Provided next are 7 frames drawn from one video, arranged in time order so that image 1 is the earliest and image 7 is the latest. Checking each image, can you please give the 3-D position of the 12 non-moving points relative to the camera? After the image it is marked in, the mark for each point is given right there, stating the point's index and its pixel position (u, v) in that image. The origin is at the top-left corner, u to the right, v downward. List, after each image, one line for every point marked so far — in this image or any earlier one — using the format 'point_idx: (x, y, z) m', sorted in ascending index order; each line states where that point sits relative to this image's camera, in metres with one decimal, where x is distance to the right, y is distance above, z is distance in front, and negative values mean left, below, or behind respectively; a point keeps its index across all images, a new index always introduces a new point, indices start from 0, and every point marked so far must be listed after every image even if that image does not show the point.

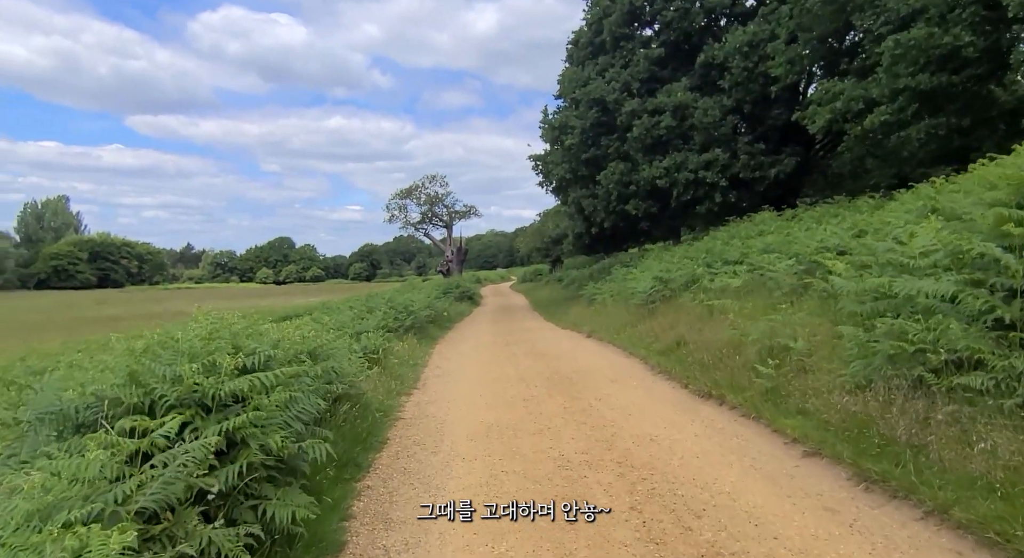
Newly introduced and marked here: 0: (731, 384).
0: (+2.5, -1.2, +6.8) m
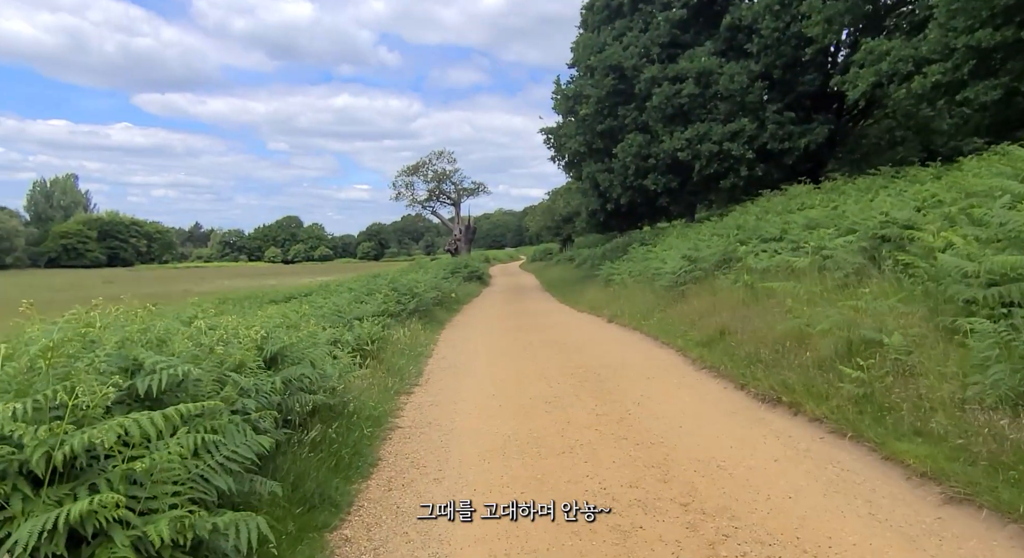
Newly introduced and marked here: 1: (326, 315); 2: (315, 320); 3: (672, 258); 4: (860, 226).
0: (+2.7, -1.0, +5.5) m
1: (-3.4, -0.7, +11.0) m
2: (-3.5, -0.8, +10.4) m
3: (+4.3, +0.6, +16.0) m
4: (+5.9, +0.9, +10.0) m
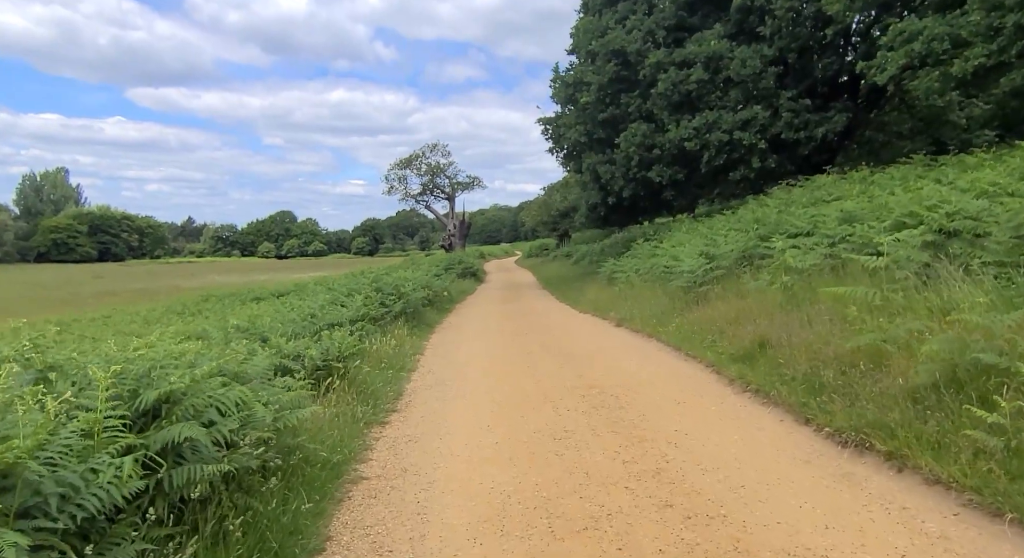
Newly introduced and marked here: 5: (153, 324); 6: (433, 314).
0: (+2.7, -1.0, +4.1) m
1: (-3.5, -0.7, +9.5) m
2: (-3.5, -0.8, +9.0) m
3: (+4.3, +0.6, +14.6) m
4: (+5.9, +0.9, +8.7) m
5: (-11.8, -1.5, +19.5) m
6: (-2.2, -1.0, +16.3) m
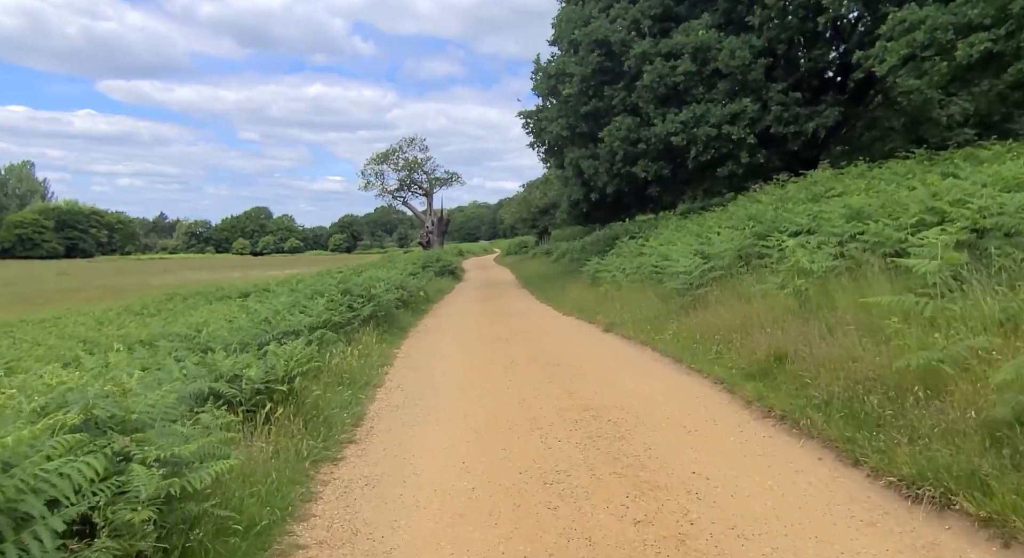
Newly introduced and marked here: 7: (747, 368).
0: (+2.6, -1.1, +3.1) m
1: (-3.8, -0.7, +8.4) m
2: (-3.8, -0.8, +7.8) m
3: (+3.8, +0.6, +13.7) m
4: (+5.6, +0.8, +7.8) m
5: (-12.4, -1.4, +18.0) m
6: (-2.7, -0.9, +15.2) m
7: (+2.6, -1.0, +6.5) m
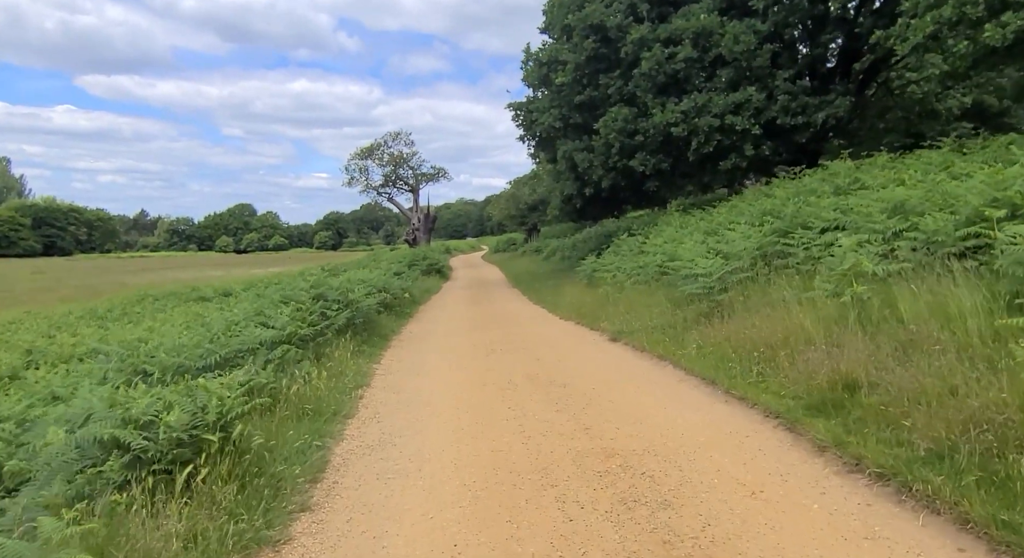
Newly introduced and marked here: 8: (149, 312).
0: (+2.7, -1.2, +1.9) m
1: (-3.8, -0.8, +7.0) m
2: (-3.8, -0.9, +6.4) m
3: (+3.7, +0.5, +12.5) m
4: (+5.6, +0.8, +6.6) m
5: (-12.6, -1.5, +16.5) m
6: (-2.9, -1.0, +13.9) m
7: (+2.6, -1.0, +5.2) m
8: (-12.1, -1.1, +19.7) m
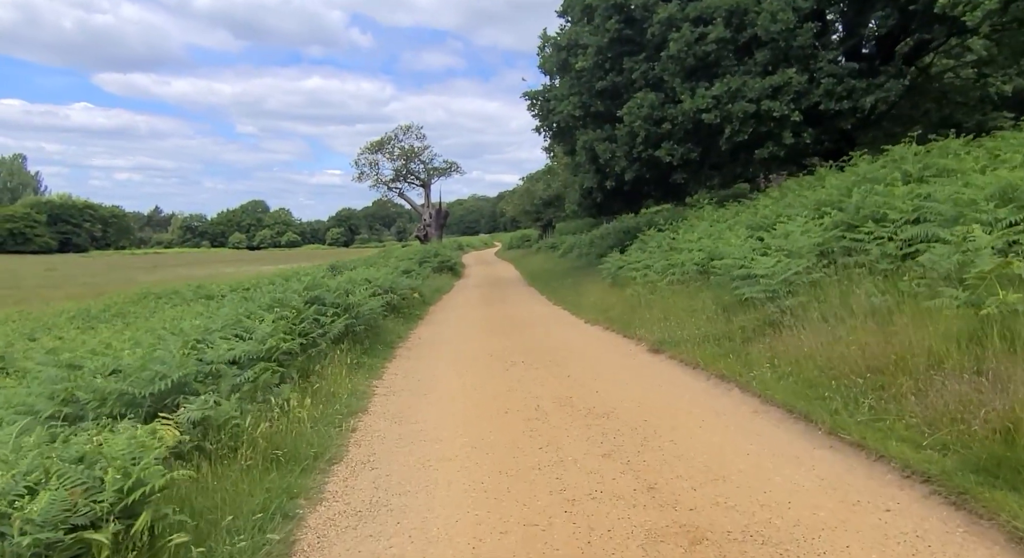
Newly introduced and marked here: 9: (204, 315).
0: (+2.9, -1.3, +0.4) m
1: (-3.5, -0.8, +5.6) m
2: (-3.5, -0.9, +5.1) m
3: (+4.0, +0.5, +11.0) m
4: (+5.9, +0.7, +5.1) m
5: (-12.1, -1.5, +15.3) m
6: (-2.4, -1.0, +12.5) m
7: (+2.8, -1.1, +3.7) m
8: (-11.5, -1.0, +18.5) m
9: (-4.8, -0.6, +9.1) m
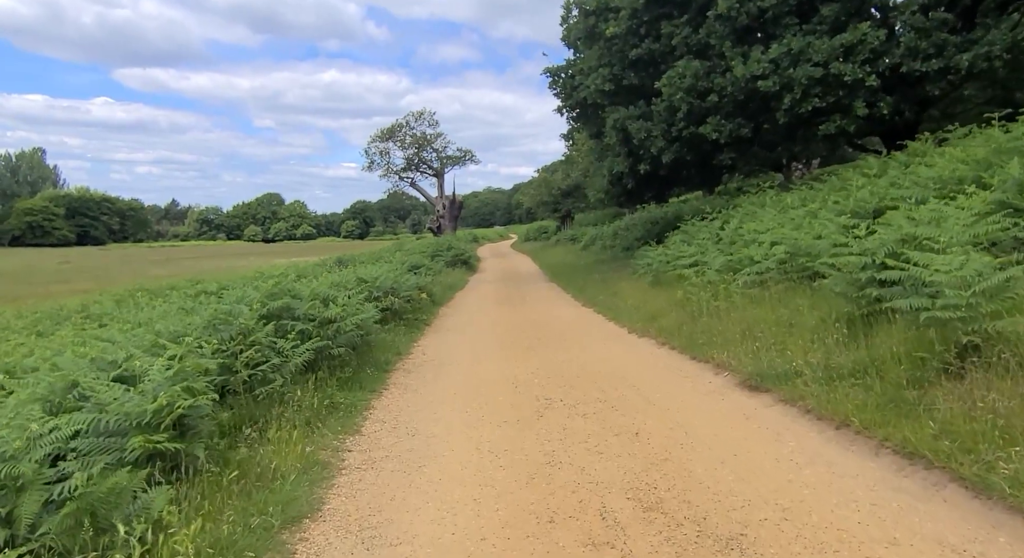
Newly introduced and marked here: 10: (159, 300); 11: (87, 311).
0: (+3.1, -1.4, -2.3) m
1: (-3.2, -0.9, +3.1) m
2: (-3.2, -1.0, +2.6) m
3: (+4.5, +0.5, +8.3) m
4: (+6.2, +0.6, +2.3) m
5: (-11.6, -1.5, +13.0) m
6: (-2.0, -1.0, +10.0) m
7: (+3.1, -1.2, +1.1) m
8: (-10.9, -1.0, +16.2) m
9: (-4.4, -0.6, +6.7) m
10: (-11.6, -0.7, +19.2) m
11: (-14.1, -1.1, +19.5) m
